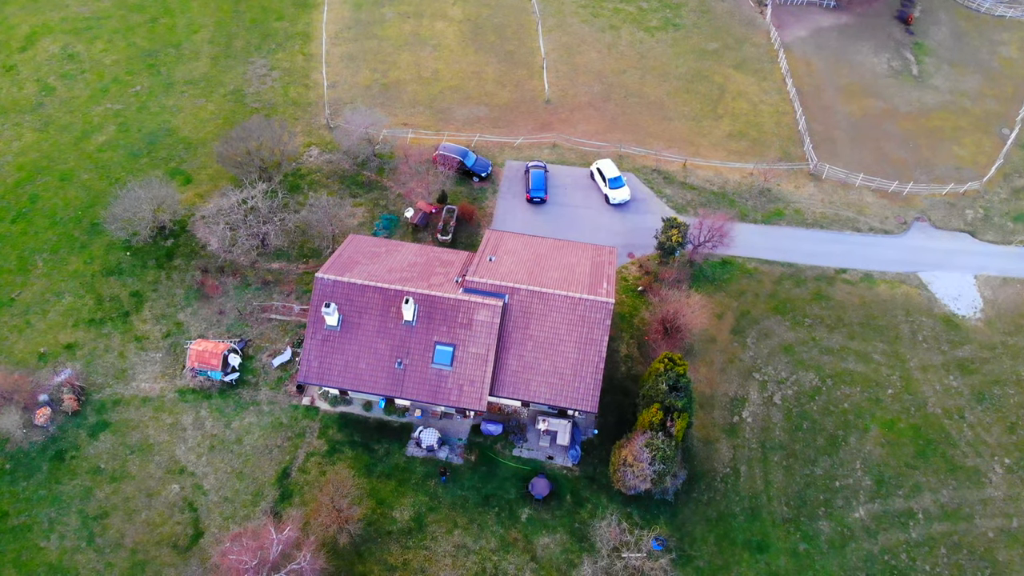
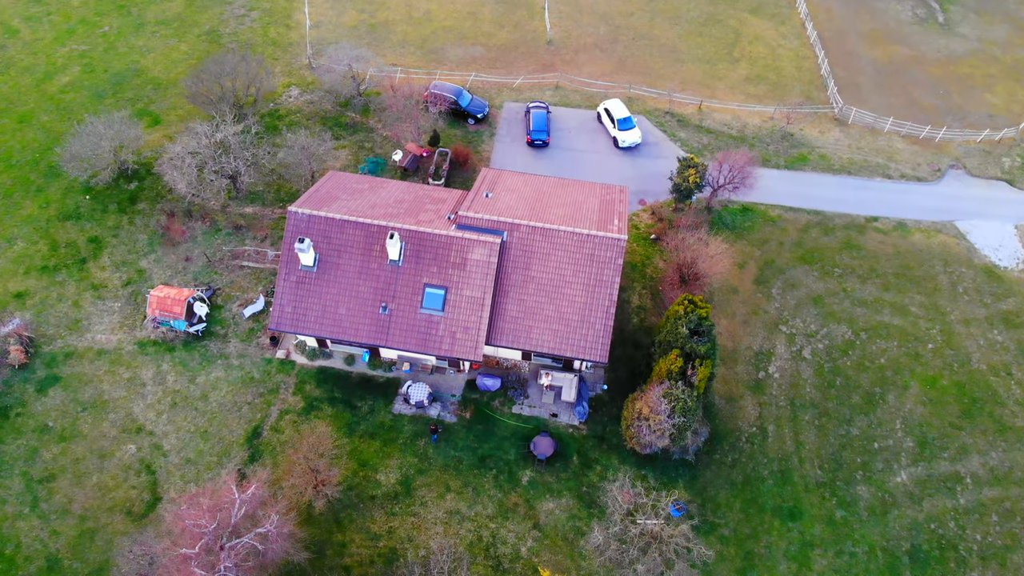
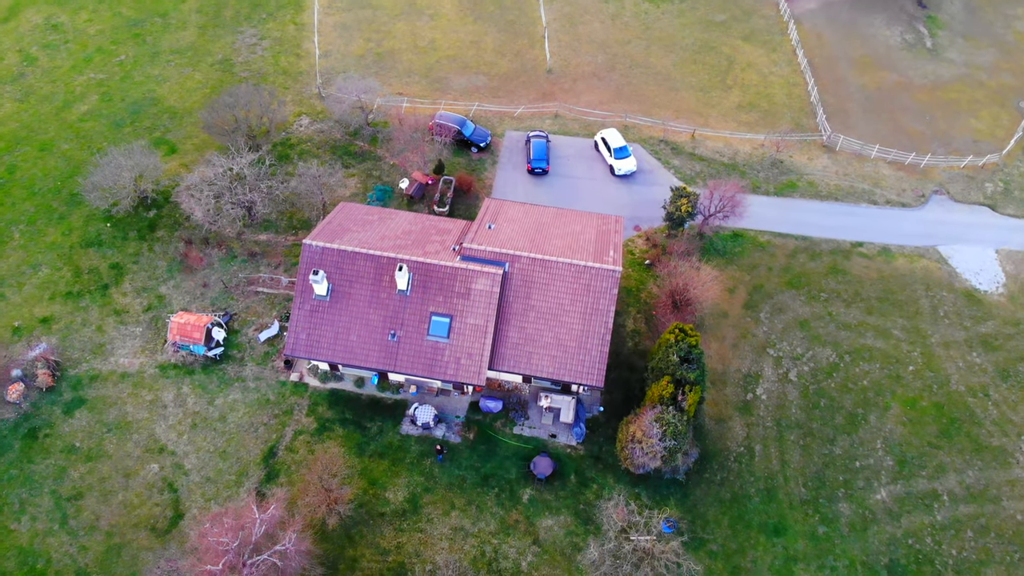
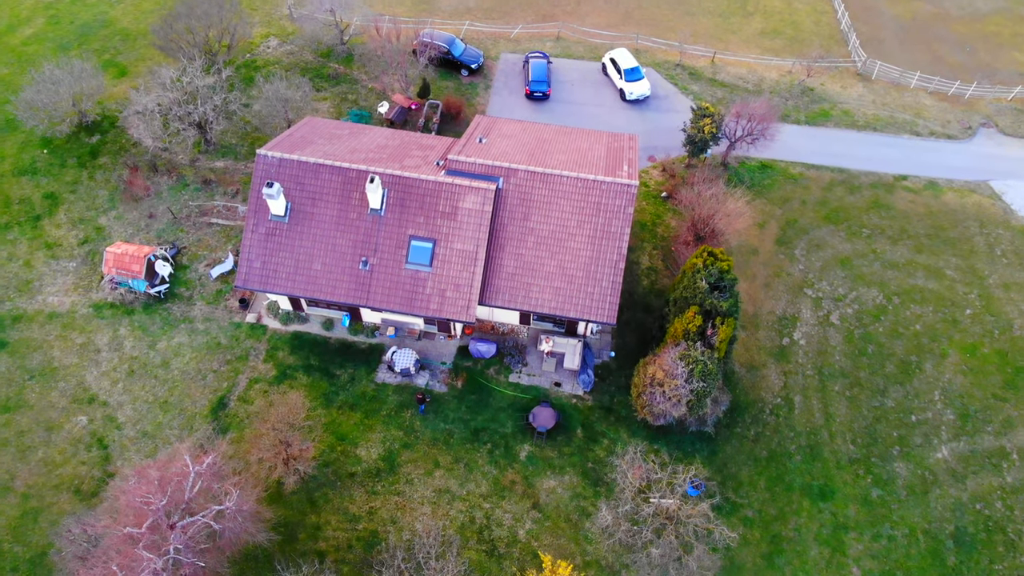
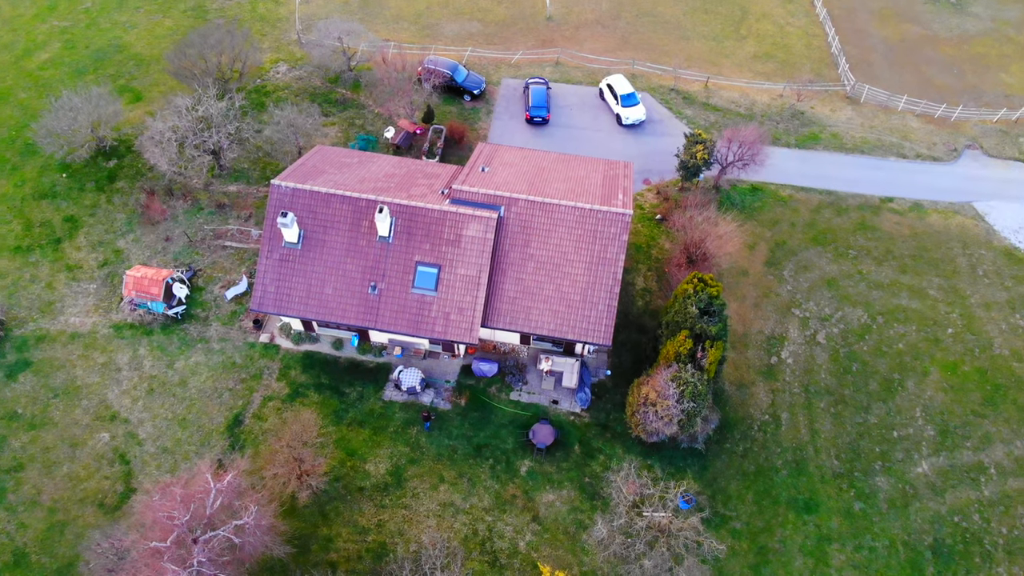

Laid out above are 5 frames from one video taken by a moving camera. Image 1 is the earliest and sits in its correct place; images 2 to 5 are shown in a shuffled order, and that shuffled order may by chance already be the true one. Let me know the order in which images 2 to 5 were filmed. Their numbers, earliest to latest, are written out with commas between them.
3, 2, 5, 4
